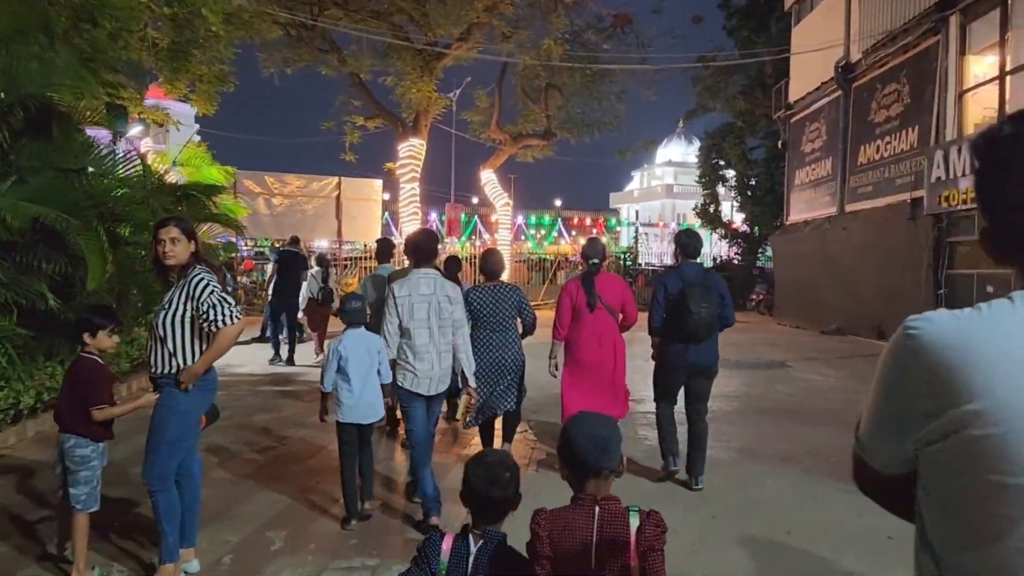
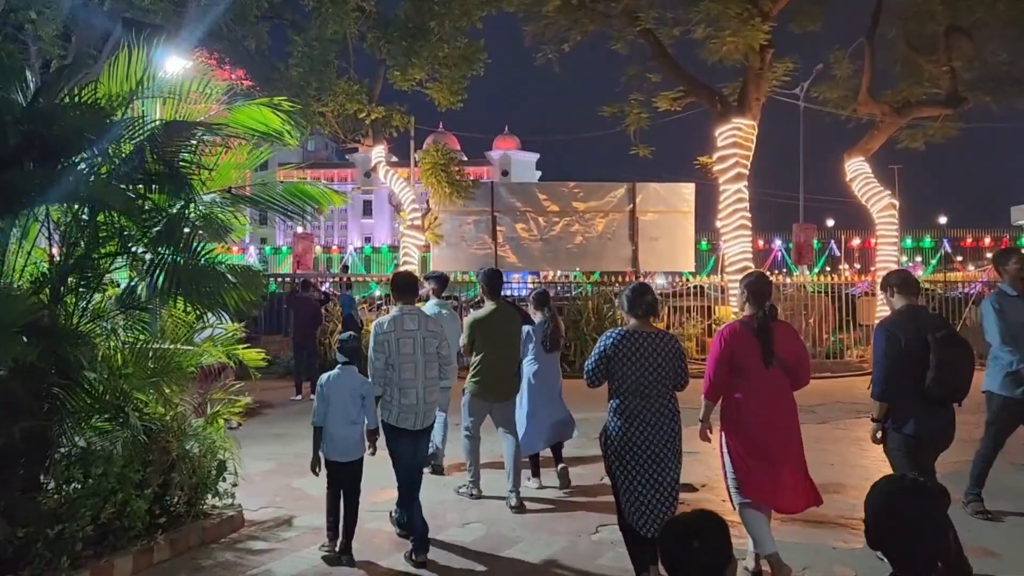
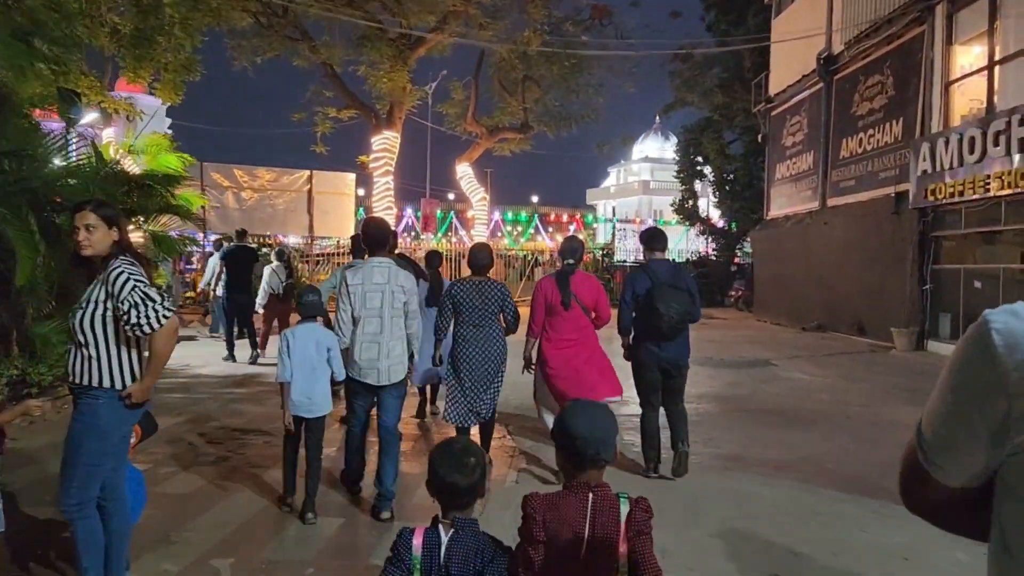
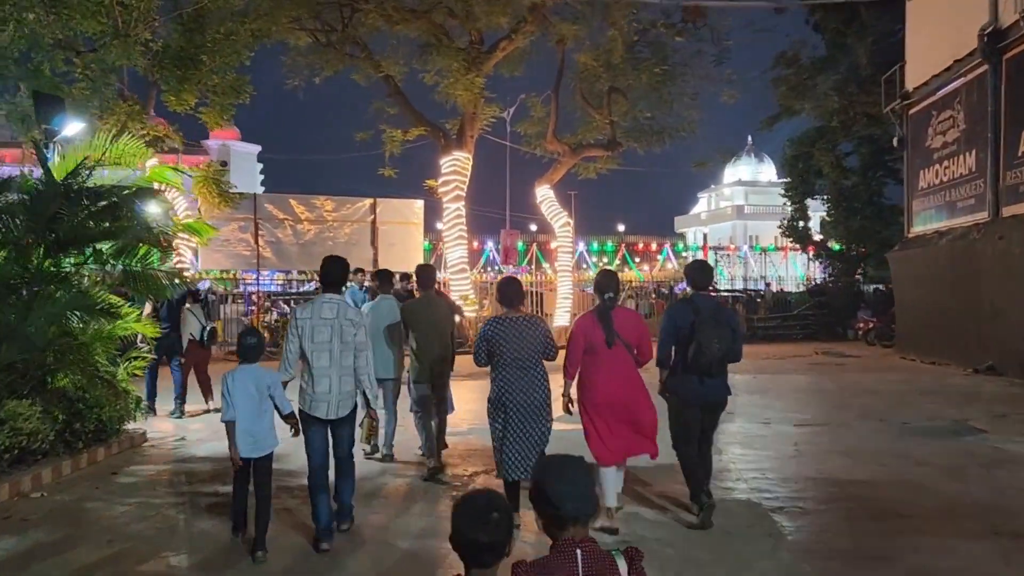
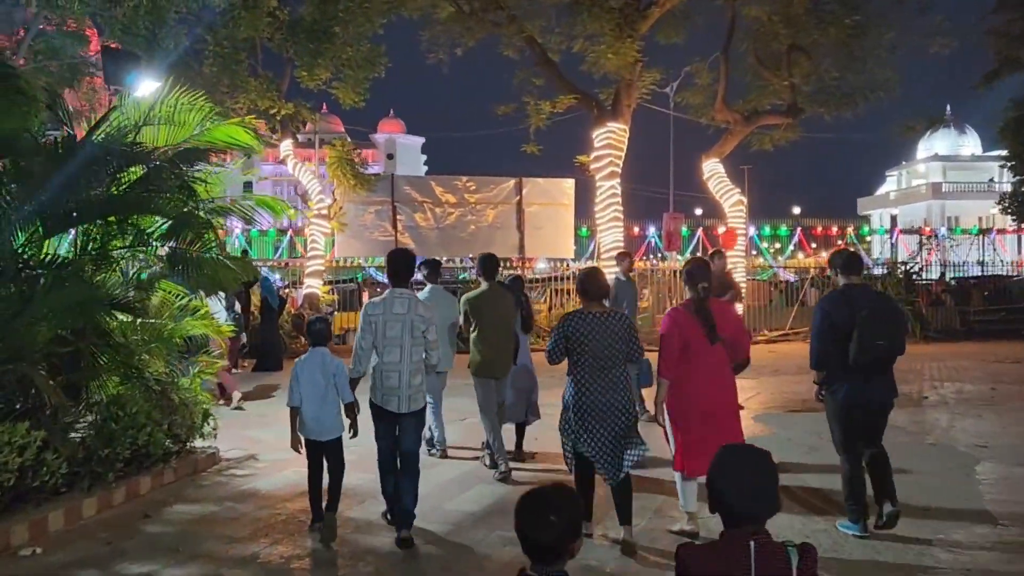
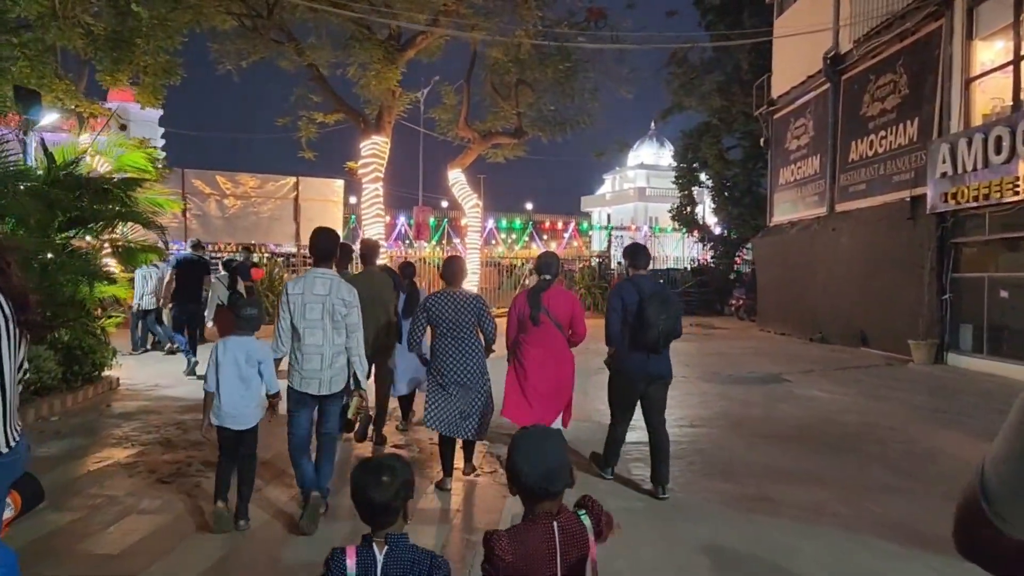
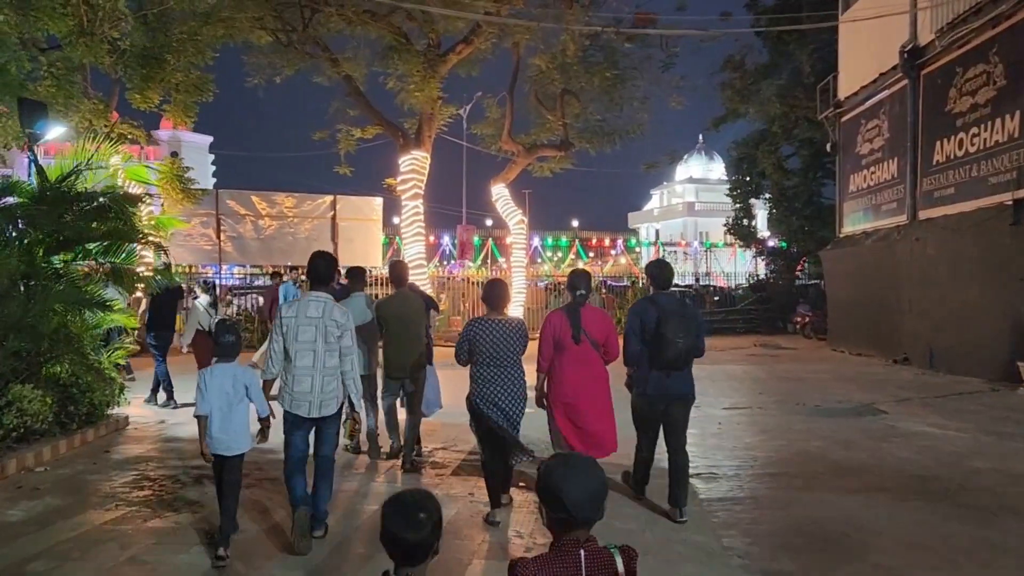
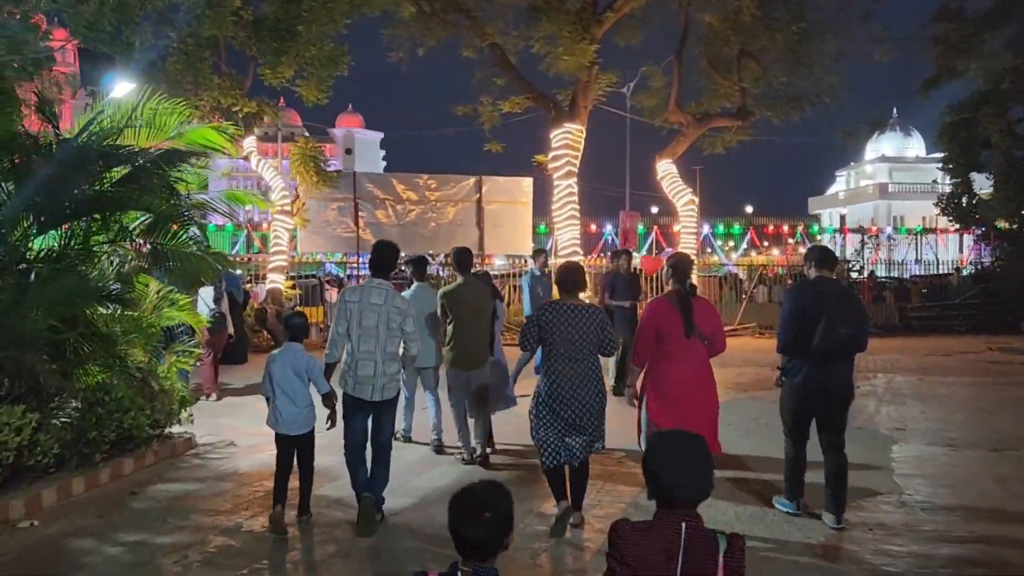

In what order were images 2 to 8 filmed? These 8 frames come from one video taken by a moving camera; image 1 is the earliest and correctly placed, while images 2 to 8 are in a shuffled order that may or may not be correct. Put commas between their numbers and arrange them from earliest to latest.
3, 6, 7, 4, 8, 5, 2
